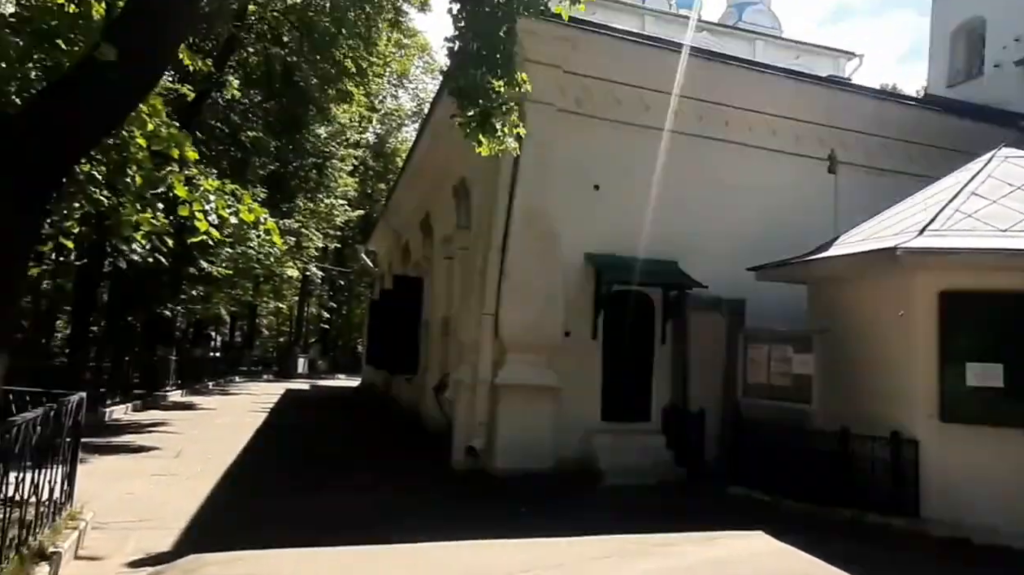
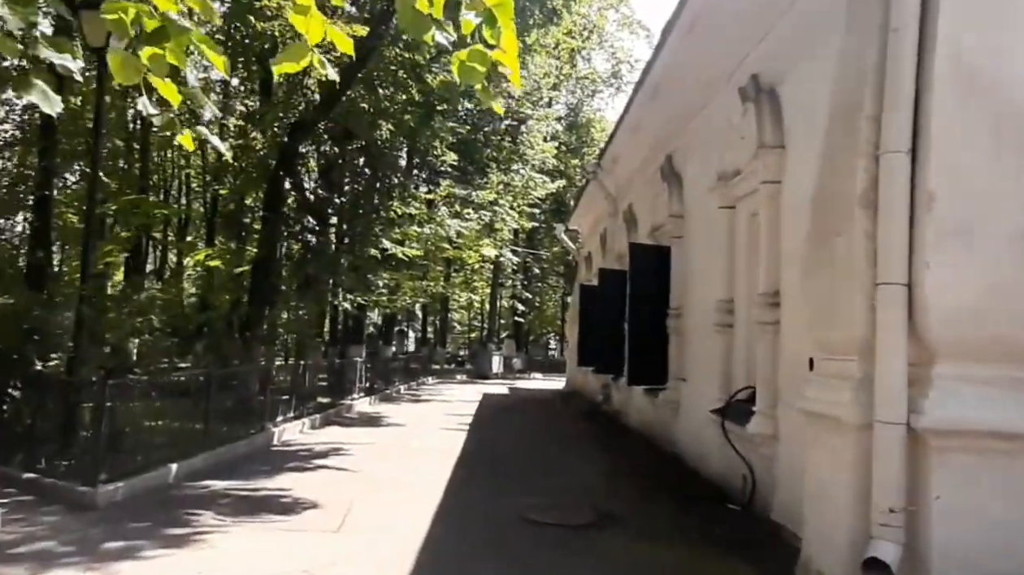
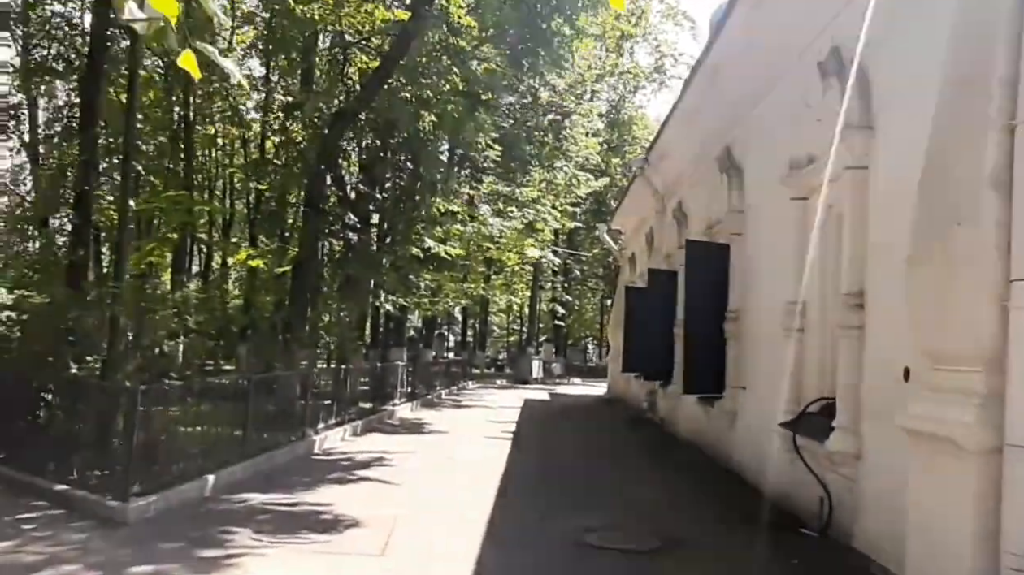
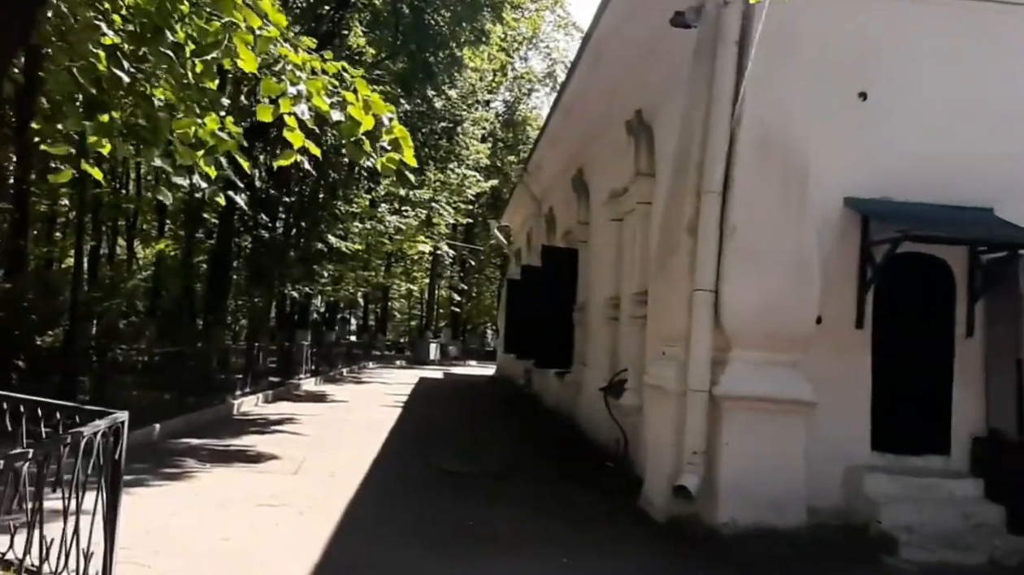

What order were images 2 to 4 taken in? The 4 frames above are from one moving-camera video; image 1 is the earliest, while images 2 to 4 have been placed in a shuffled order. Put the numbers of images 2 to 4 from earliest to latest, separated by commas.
4, 2, 3
